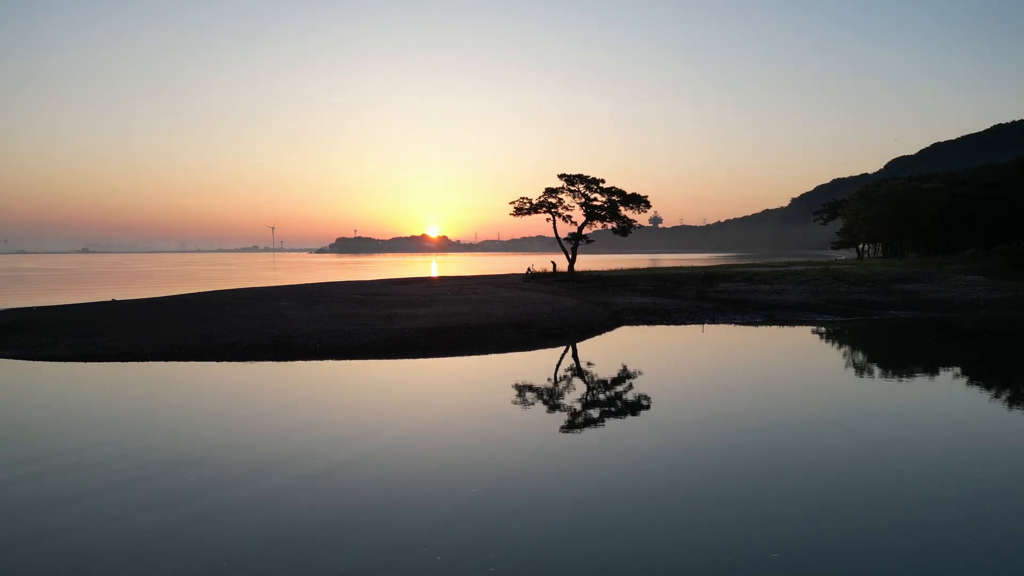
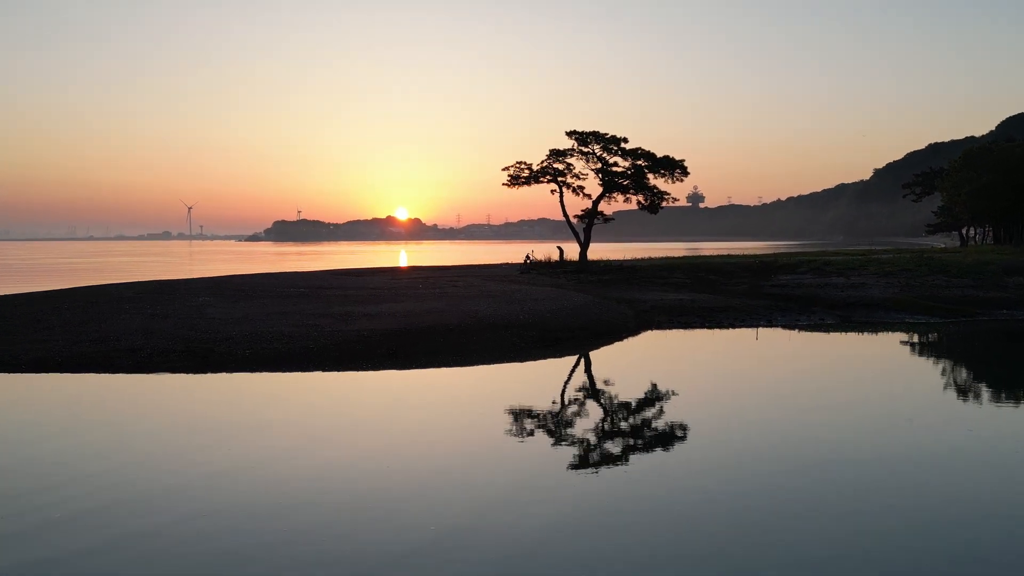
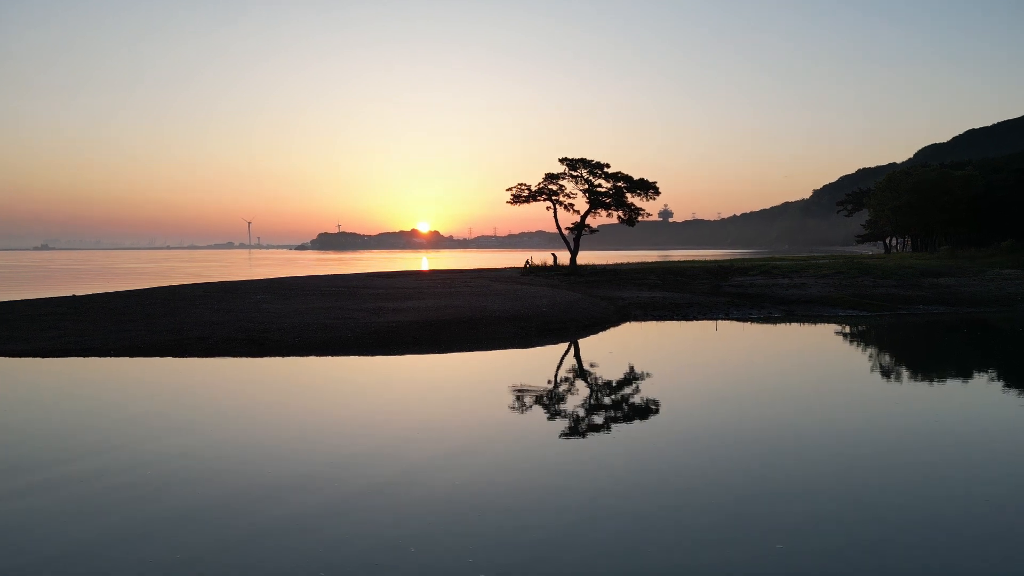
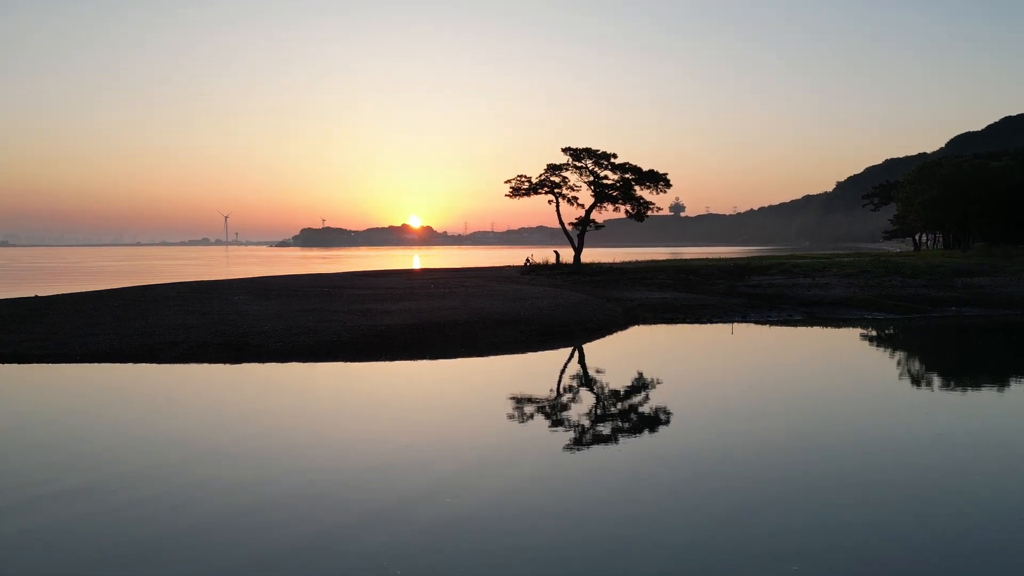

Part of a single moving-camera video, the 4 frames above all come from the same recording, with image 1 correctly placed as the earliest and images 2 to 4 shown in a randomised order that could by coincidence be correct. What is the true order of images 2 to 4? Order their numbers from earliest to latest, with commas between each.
3, 4, 2
